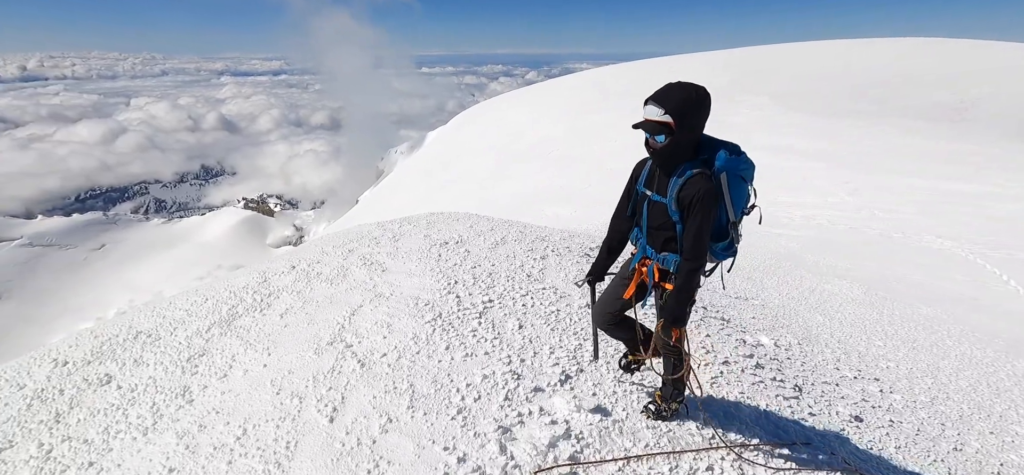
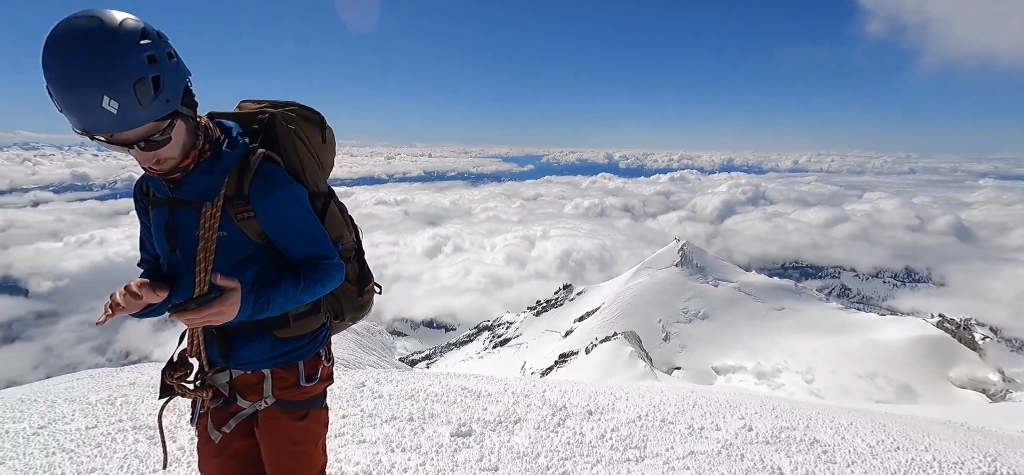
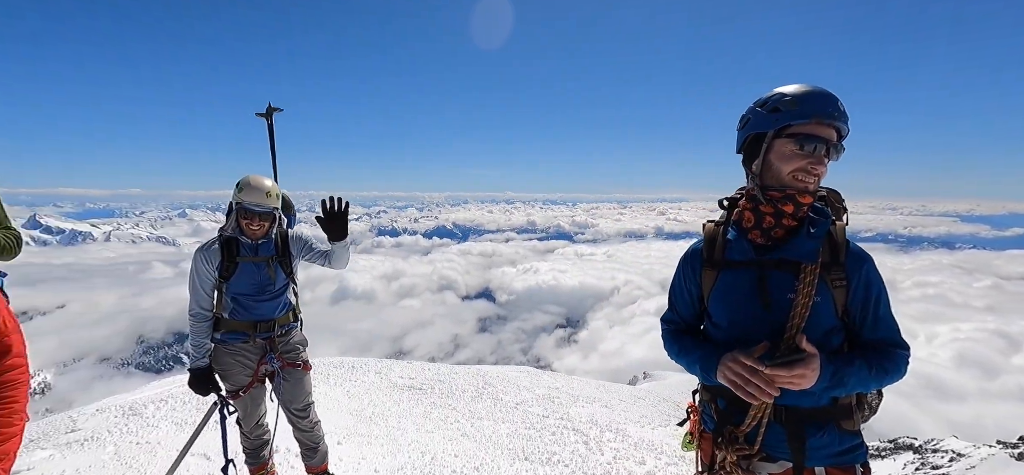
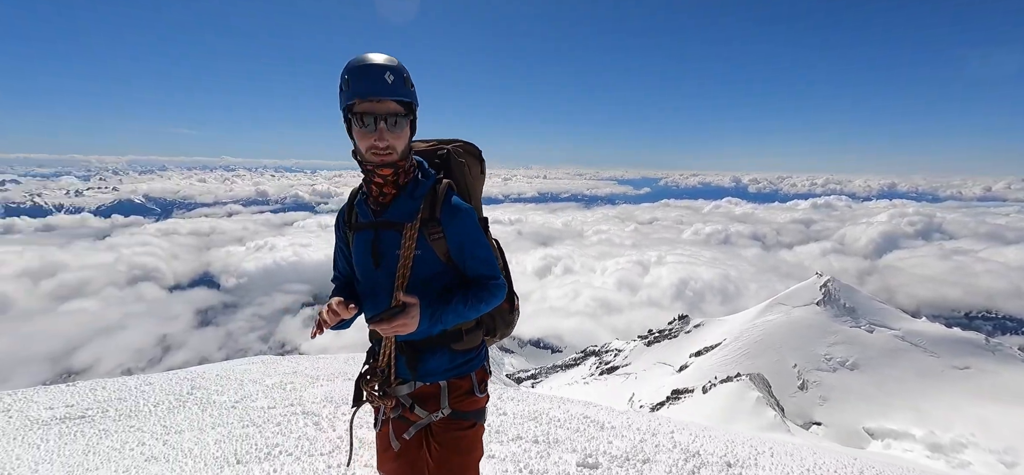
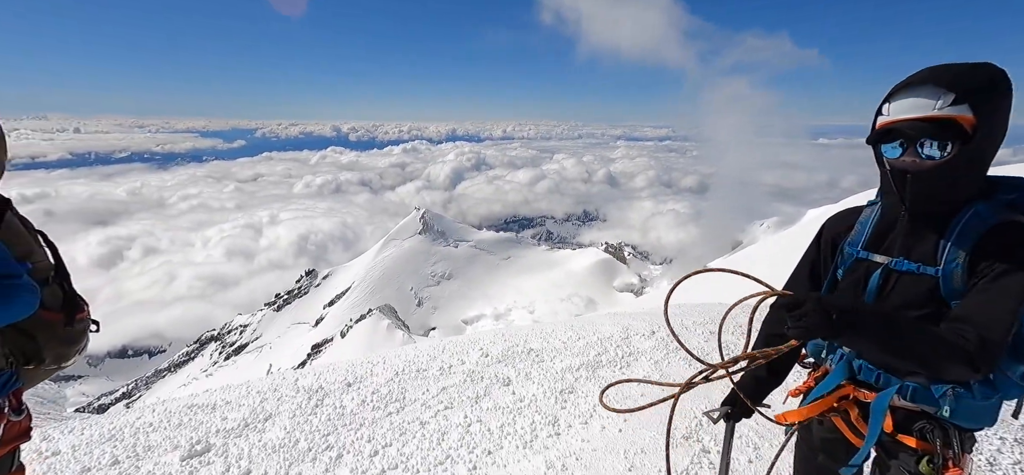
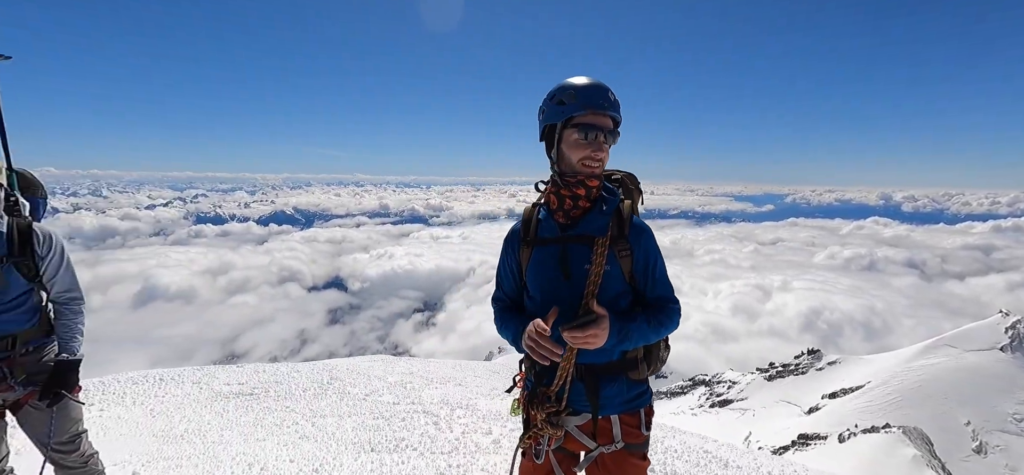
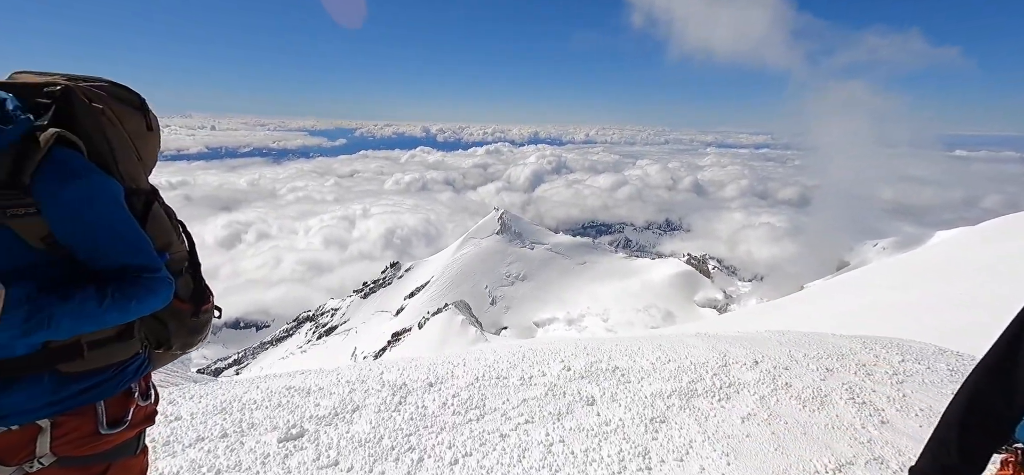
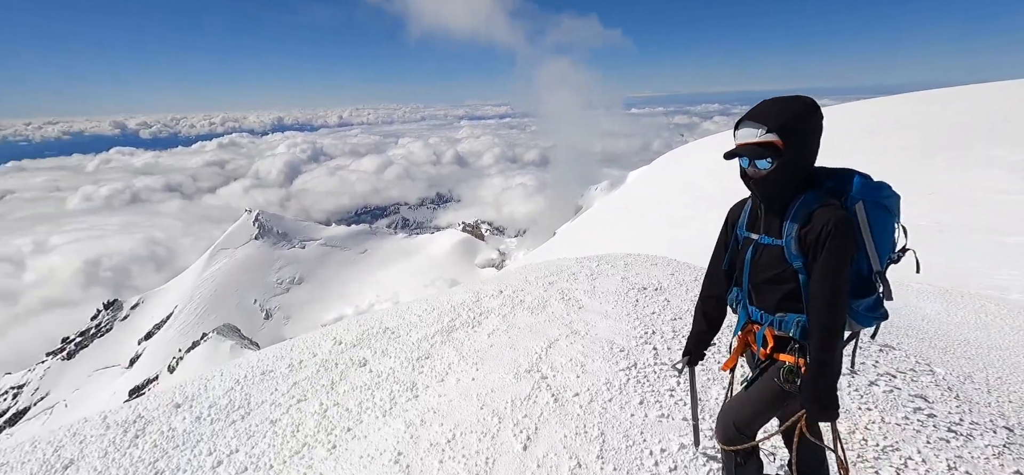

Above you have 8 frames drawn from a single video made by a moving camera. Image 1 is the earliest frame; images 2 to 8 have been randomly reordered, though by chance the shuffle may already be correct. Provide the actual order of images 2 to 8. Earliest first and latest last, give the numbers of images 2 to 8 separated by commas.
8, 5, 7, 2, 4, 6, 3
